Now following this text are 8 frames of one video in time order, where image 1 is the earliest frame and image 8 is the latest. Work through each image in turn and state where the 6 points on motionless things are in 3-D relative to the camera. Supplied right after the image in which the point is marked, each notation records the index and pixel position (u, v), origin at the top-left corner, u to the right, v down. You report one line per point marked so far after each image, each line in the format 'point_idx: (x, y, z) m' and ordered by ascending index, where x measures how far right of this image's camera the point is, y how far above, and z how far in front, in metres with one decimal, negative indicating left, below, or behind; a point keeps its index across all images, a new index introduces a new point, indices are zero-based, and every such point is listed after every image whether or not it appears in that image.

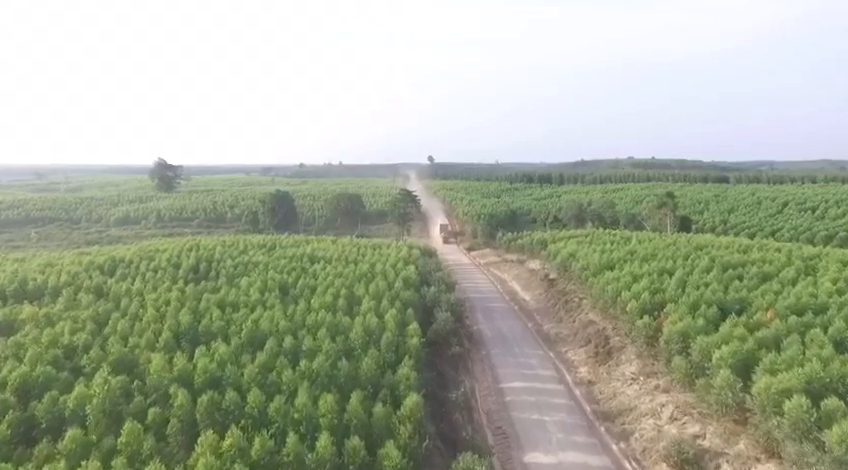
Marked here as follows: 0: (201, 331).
0: (-6.9, -3.0, +15.9) m
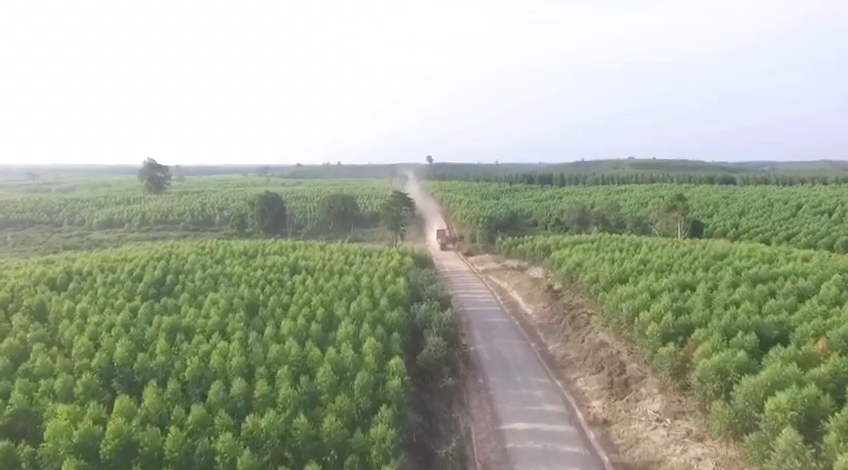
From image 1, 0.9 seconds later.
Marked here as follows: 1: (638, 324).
0: (-7.3, -3.4, +13.1) m
1: (+7.7, -3.2, +18.7) m
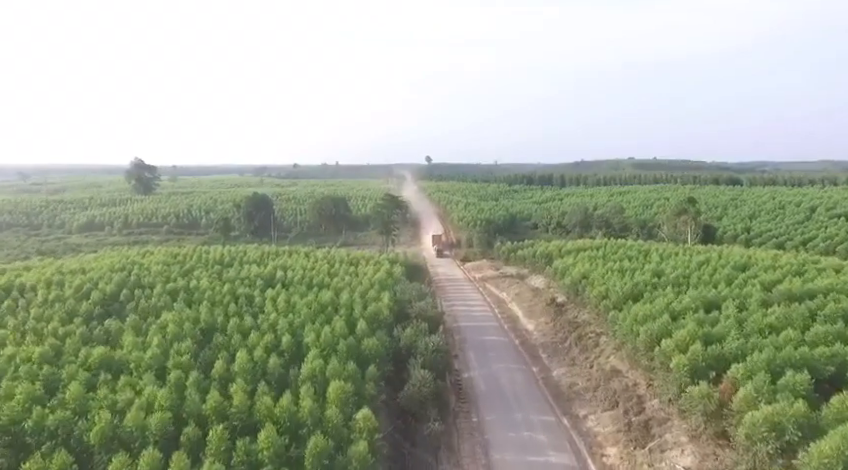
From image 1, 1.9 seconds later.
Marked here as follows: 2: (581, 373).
0: (-7.8, -3.8, +10.3) m
1: (+7.2, -3.6, +15.9) m
2: (+6.0, -5.3, +19.8) m
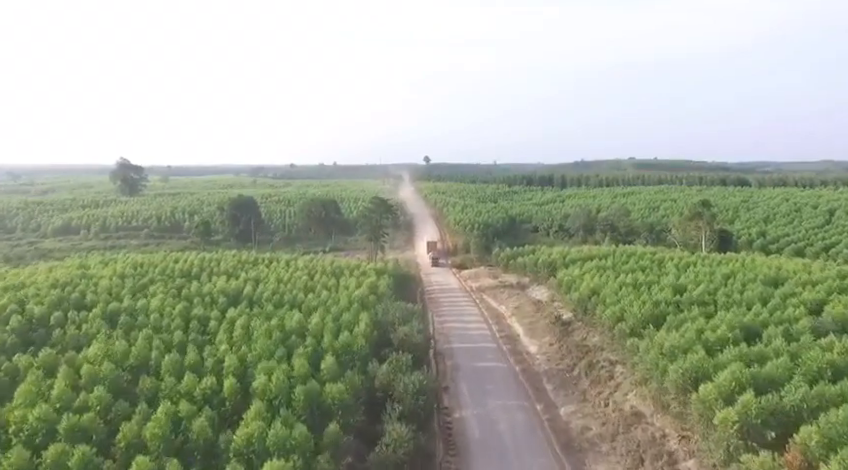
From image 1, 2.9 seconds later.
0: (-8.3, -4.2, +7.1) m
1: (+6.6, -4.1, +12.7) m
2: (+5.5, -5.7, +16.6) m
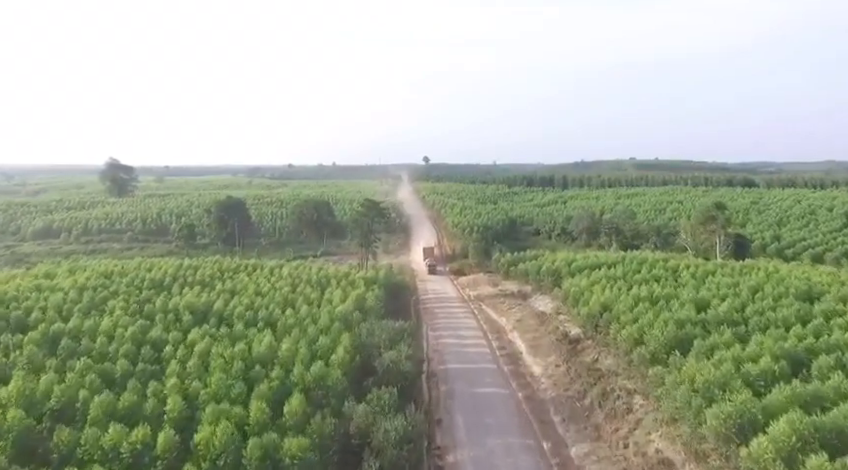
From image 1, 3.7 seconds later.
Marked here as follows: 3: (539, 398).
0: (-8.6, -4.6, +4.6) m
1: (+6.3, -4.4, +10.2) m
2: (+5.1, -6.1, +14.2) m
3: (+4.2, -5.9, +18.8) m
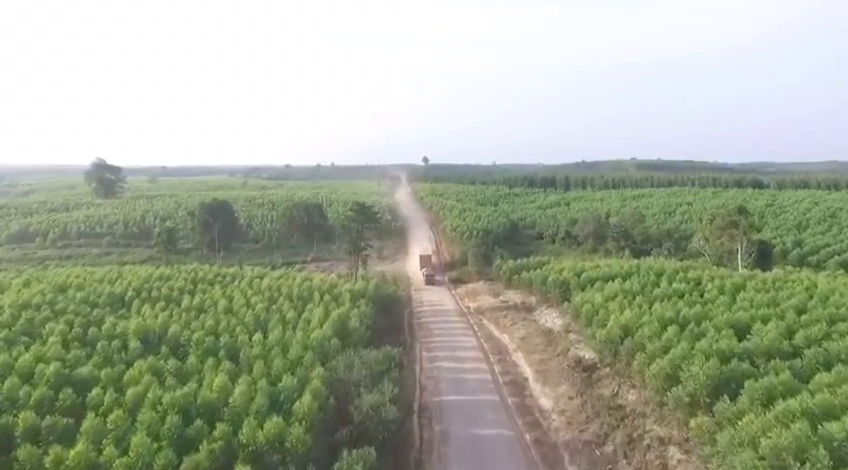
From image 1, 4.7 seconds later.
0: (-8.9, -5.0, +1.7) m
1: (+6.0, -4.8, +7.3) m
2: (+4.8, -6.5, +11.2) m
3: (+3.9, -6.3, +15.8) m
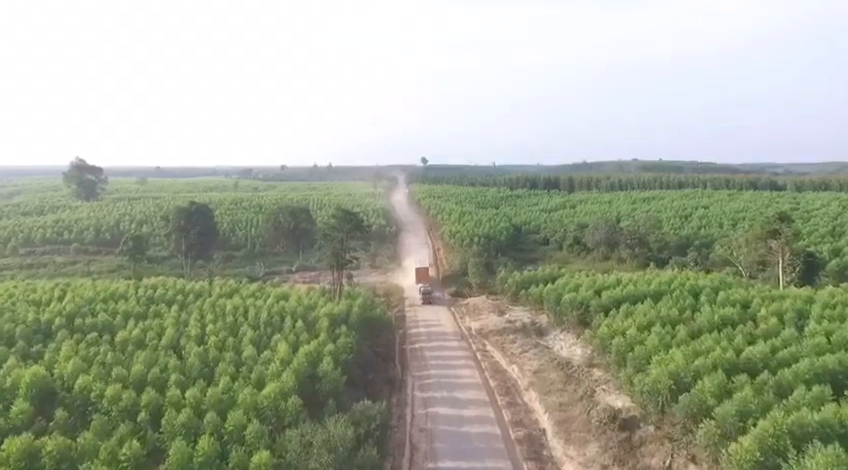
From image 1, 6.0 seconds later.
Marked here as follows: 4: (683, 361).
0: (-9.2, -5.5, -2.6) m
1: (+5.8, -5.3, +3.1) m
2: (+4.6, -7.0, +7.0) m
3: (+3.6, -6.8, +11.6) m
4: (+7.1, -3.5, +14.5) m
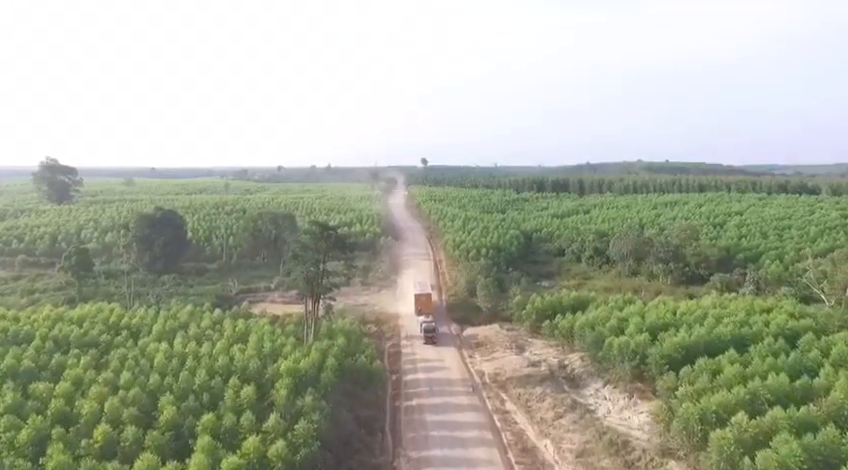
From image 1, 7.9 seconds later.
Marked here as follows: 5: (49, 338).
0: (-9.1, -6.3, -8.7) m
1: (+5.8, -6.1, -3.0) m
2: (+4.6, -7.8, +0.9) m
3: (+3.6, -7.7, +5.5) m
4: (+7.1, -4.3, +8.4) m
5: (-13.7, -3.8, +19.4) m
